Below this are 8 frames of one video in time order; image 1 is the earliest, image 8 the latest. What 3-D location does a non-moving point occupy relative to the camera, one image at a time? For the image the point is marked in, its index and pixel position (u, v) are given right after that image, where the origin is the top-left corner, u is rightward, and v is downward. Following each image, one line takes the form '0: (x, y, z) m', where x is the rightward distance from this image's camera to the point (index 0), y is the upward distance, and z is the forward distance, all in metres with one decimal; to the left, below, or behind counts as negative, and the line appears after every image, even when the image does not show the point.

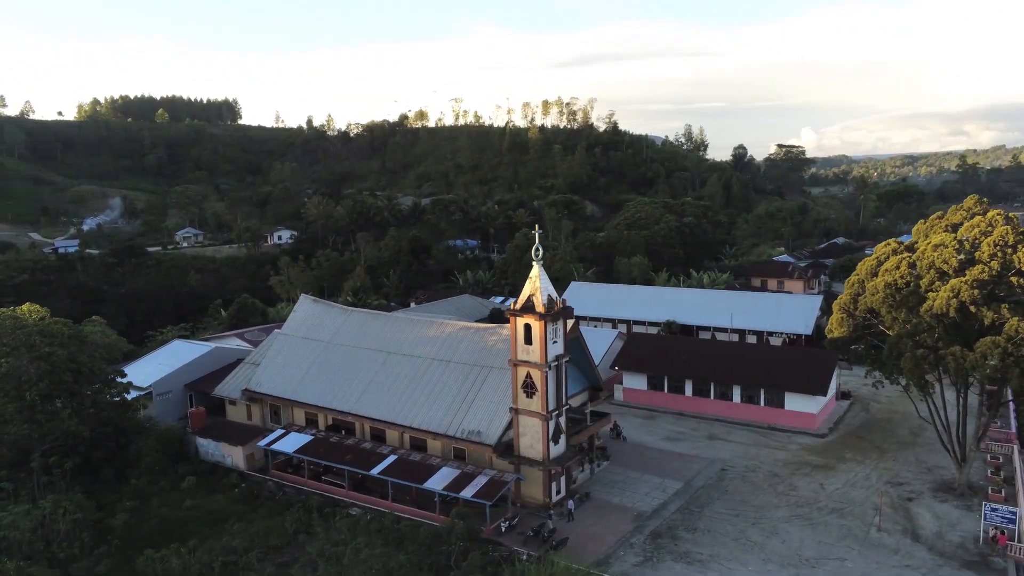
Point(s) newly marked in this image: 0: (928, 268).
0: (+10.9, +0.5, +19.6) m
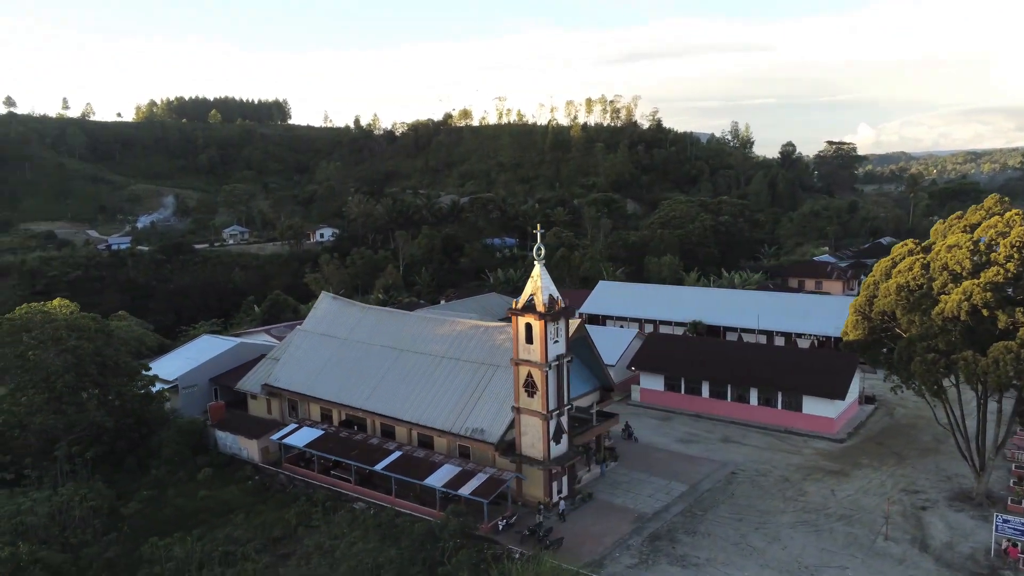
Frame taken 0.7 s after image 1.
0: (+10.9, +0.5, +19.0) m
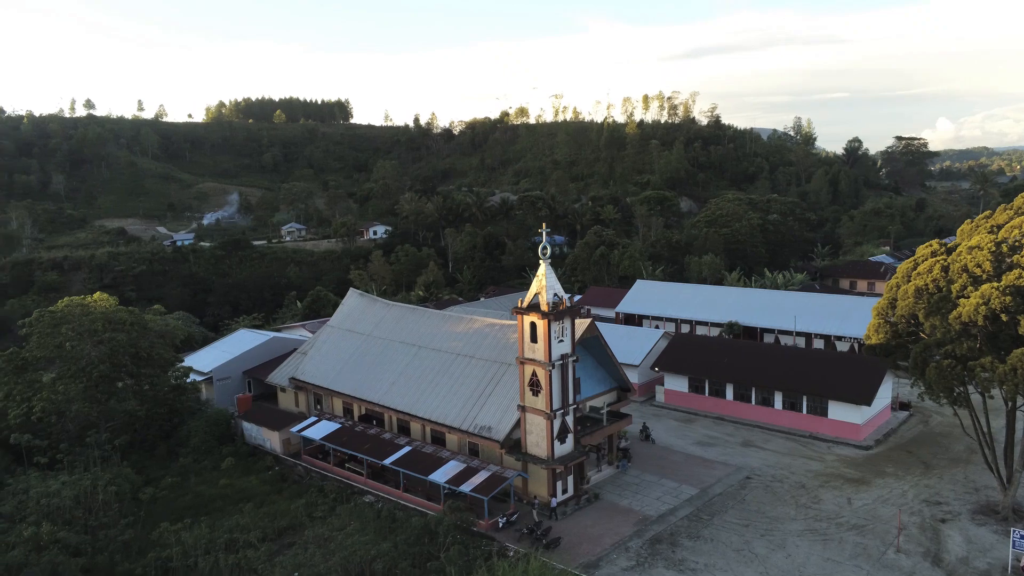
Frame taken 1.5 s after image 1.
0: (+10.9, +0.4, +18.1) m
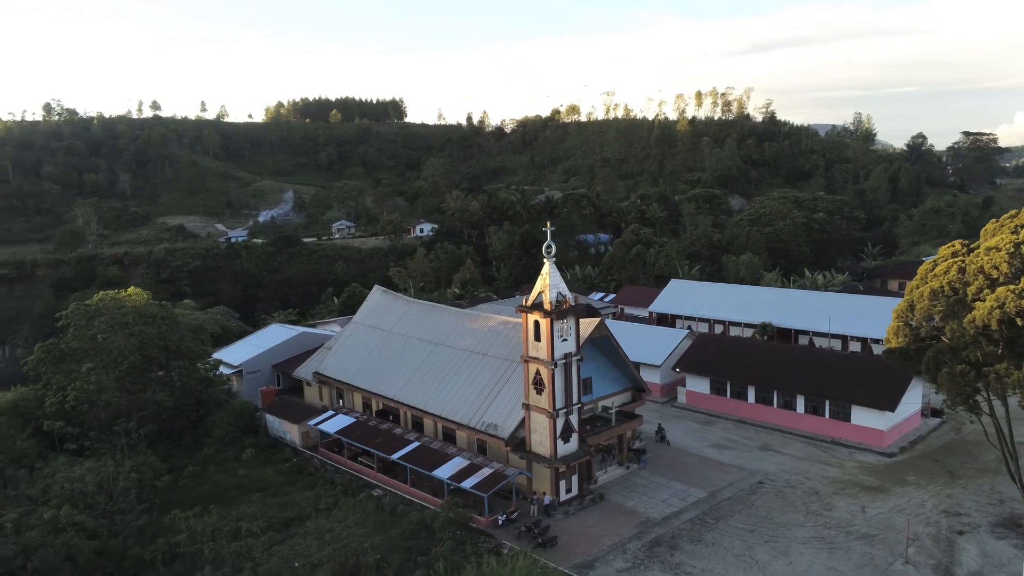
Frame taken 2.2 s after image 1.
0: (+10.8, +0.3, +17.4) m
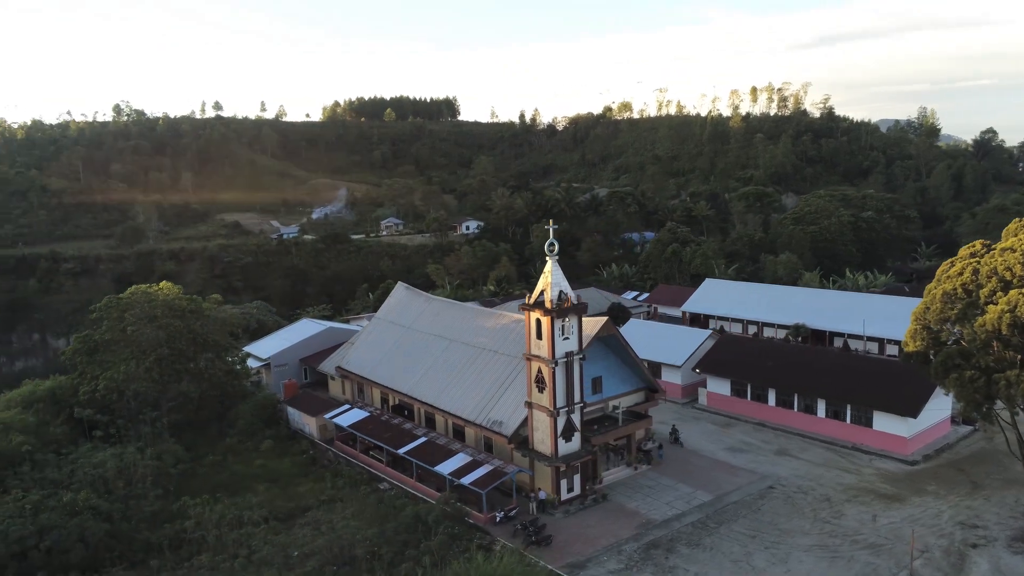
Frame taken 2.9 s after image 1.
0: (+10.7, +0.3, +16.6) m
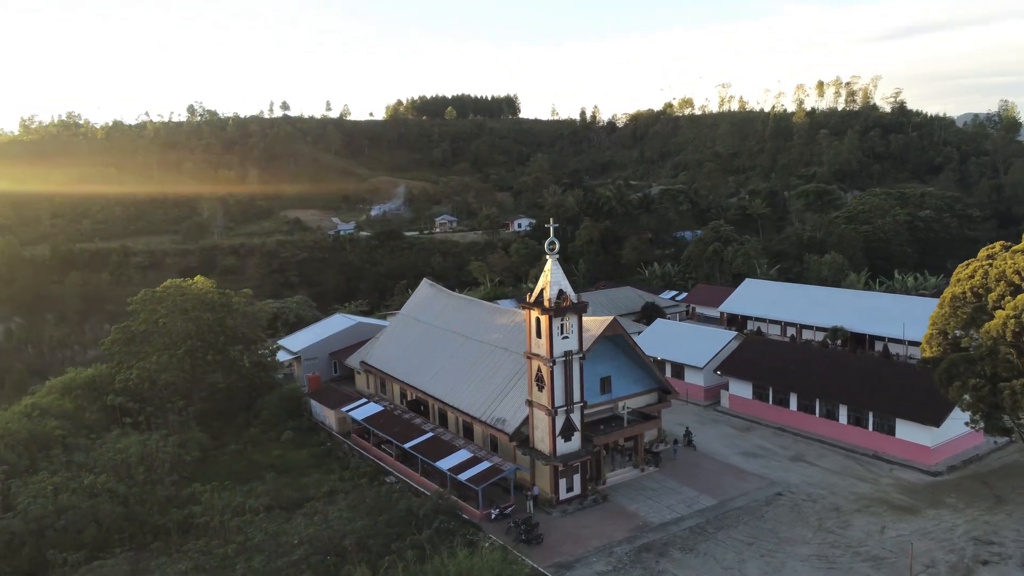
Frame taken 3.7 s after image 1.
0: (+10.3, +0.2, +15.7) m
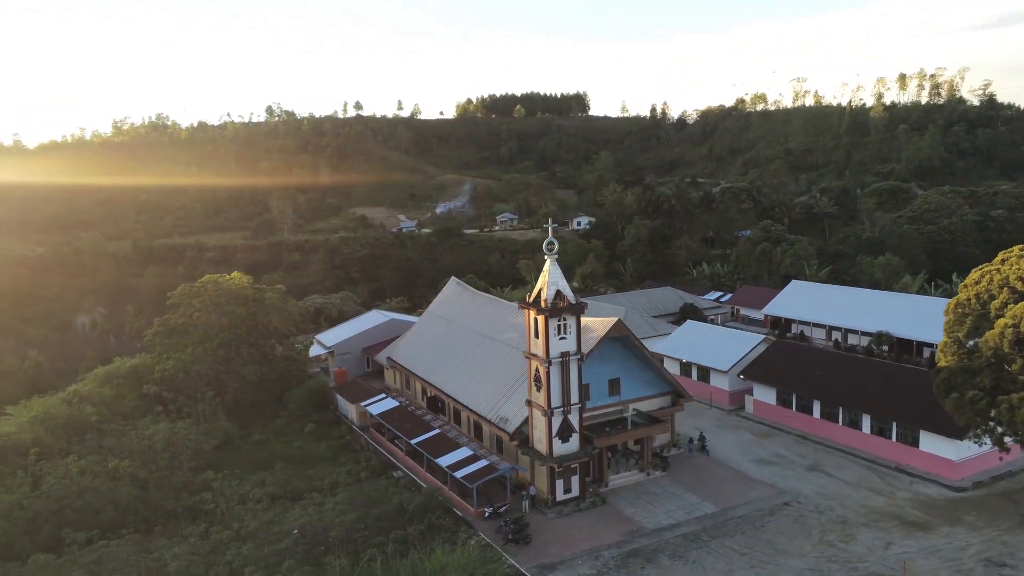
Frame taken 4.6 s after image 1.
0: (+9.8, 0.0, +14.8) m
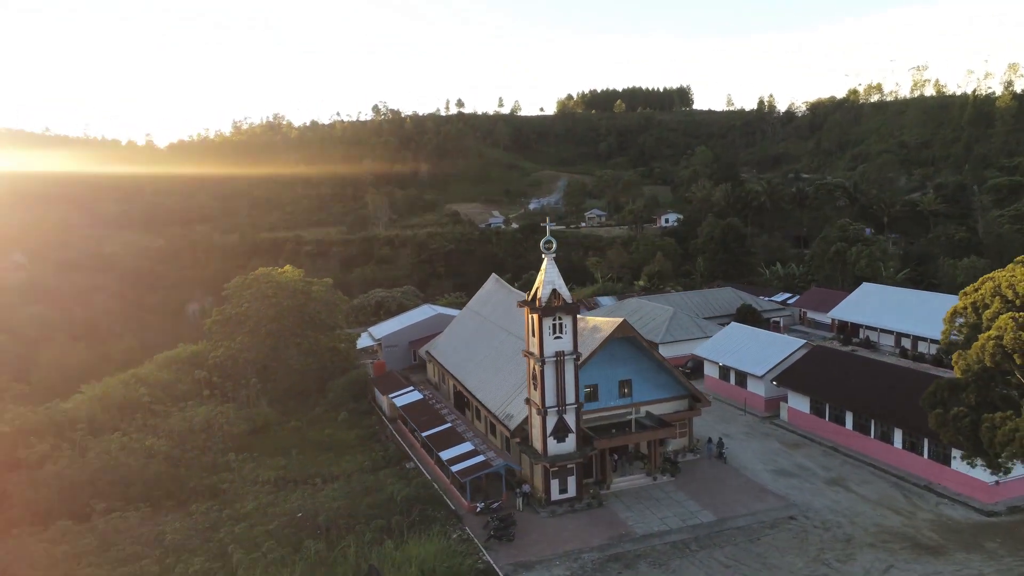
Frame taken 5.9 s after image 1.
0: (+9.0, -0.1, +13.6) m
